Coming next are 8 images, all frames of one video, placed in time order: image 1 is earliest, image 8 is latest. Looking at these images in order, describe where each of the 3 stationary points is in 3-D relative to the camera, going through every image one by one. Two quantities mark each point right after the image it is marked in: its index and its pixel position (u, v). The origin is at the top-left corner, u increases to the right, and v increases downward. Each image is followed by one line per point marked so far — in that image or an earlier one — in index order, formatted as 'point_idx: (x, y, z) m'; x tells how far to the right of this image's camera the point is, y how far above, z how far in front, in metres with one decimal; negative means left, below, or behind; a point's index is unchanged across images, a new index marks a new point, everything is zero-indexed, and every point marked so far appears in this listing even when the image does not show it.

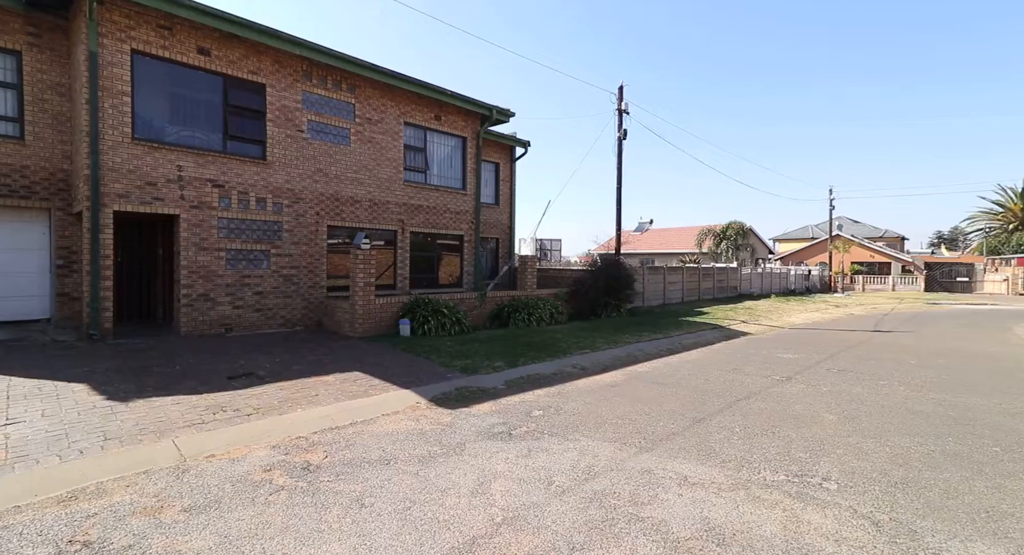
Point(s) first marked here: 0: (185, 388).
0: (-4.1, -1.4, +5.8) m
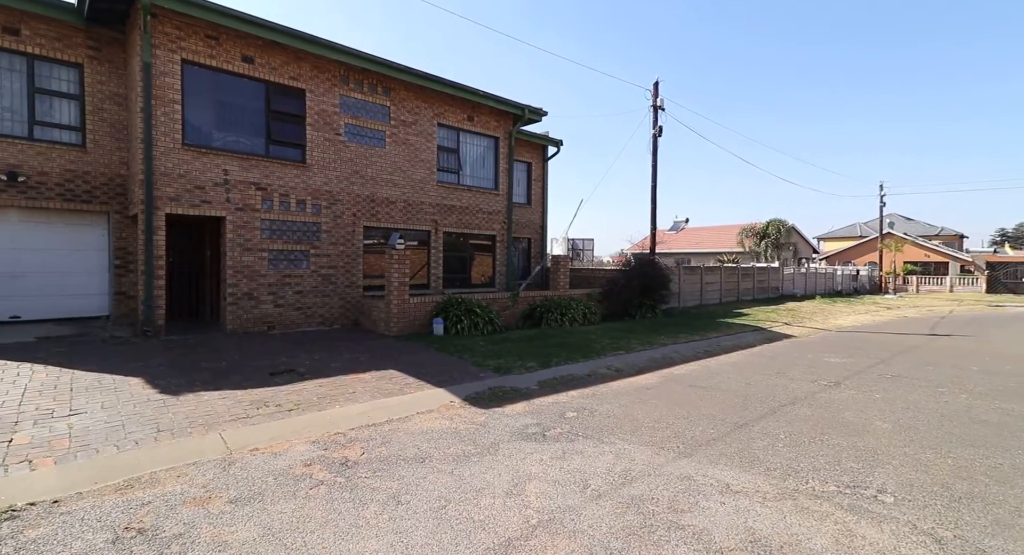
0: (-3.7, -1.4, +6.1) m
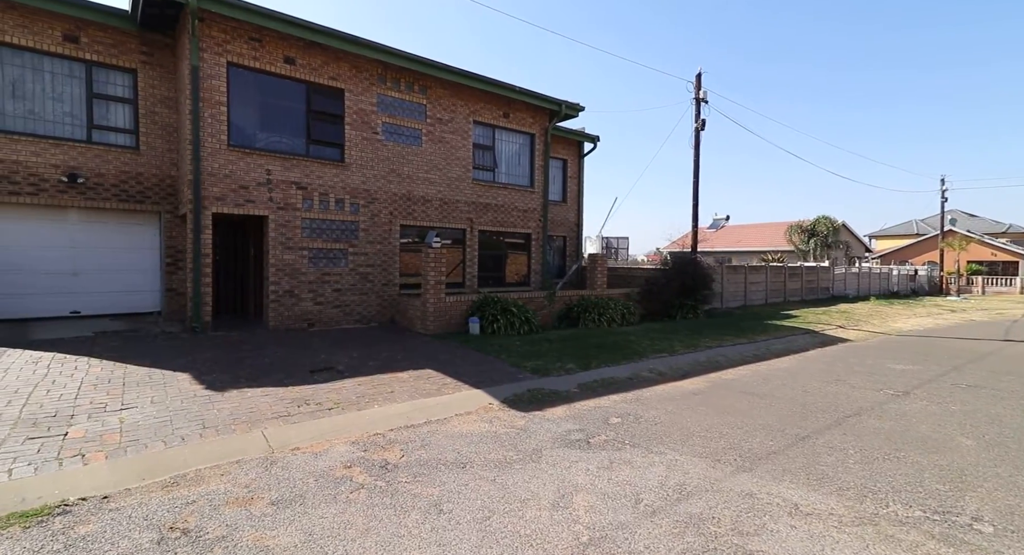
0: (-3.2, -1.3, +6.1) m
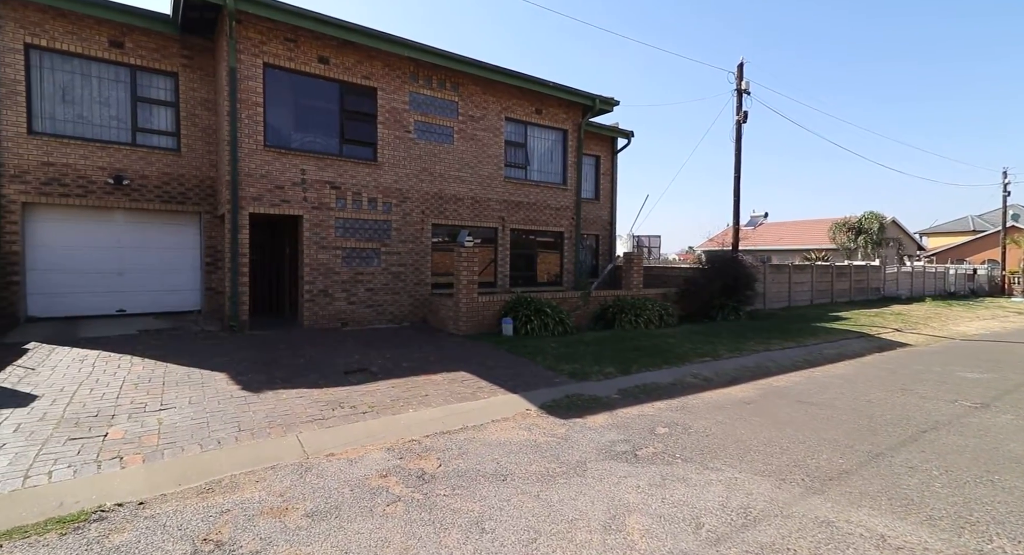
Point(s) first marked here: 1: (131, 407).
0: (-2.7, -1.3, +6.1) m
1: (-3.9, -1.3, +4.8) m
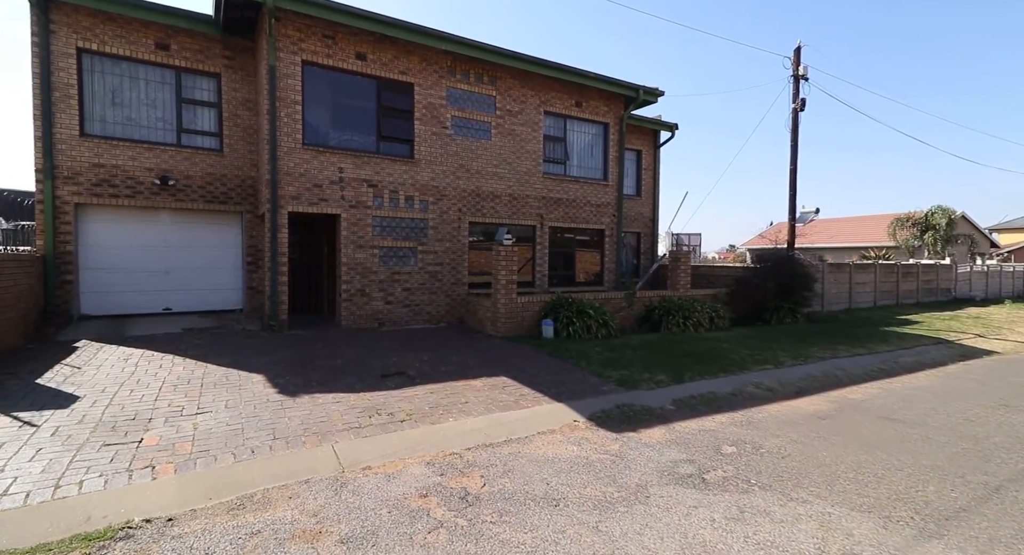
0: (-2.1, -1.3, +5.8) m
1: (-3.5, -1.3, +4.7) m
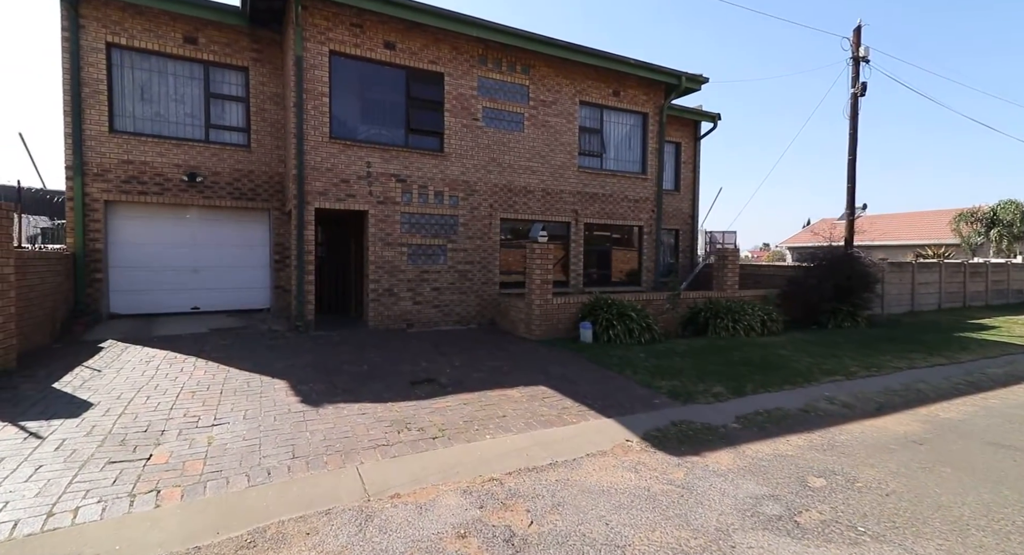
0: (-1.6, -1.3, +5.4) m
1: (-3.1, -1.3, +4.3) m
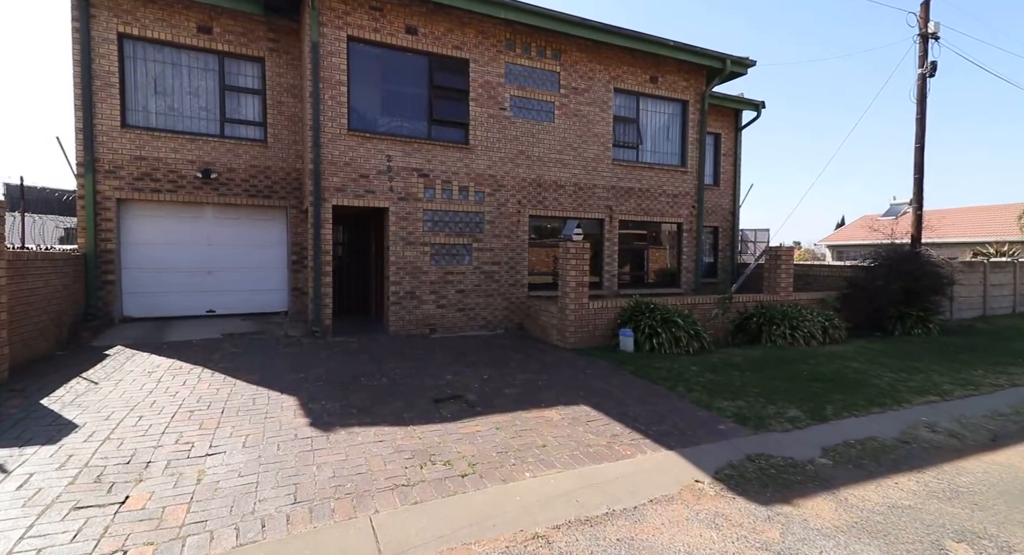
0: (-1.2, -1.4, +4.7) m
1: (-2.7, -1.4, +3.7) m
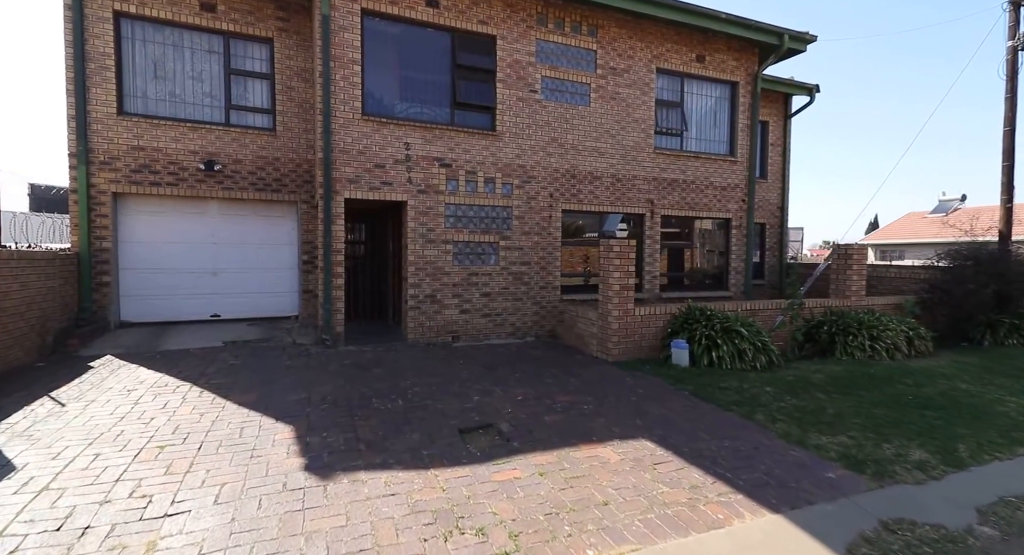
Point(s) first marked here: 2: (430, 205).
0: (-0.9, -1.4, +3.8) m
1: (-2.4, -1.4, +2.8) m
2: (-1.4, +1.2, +7.9) m
